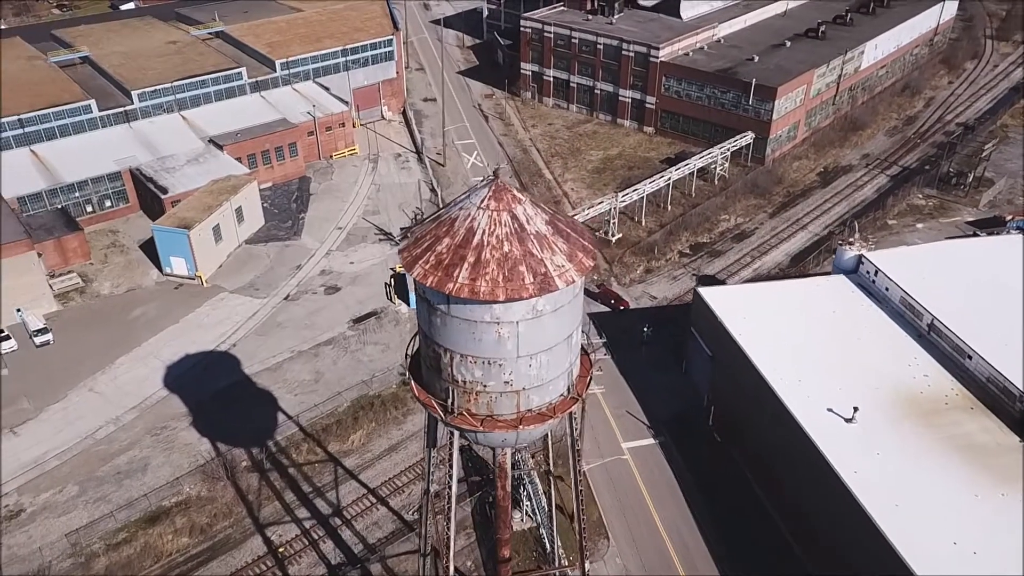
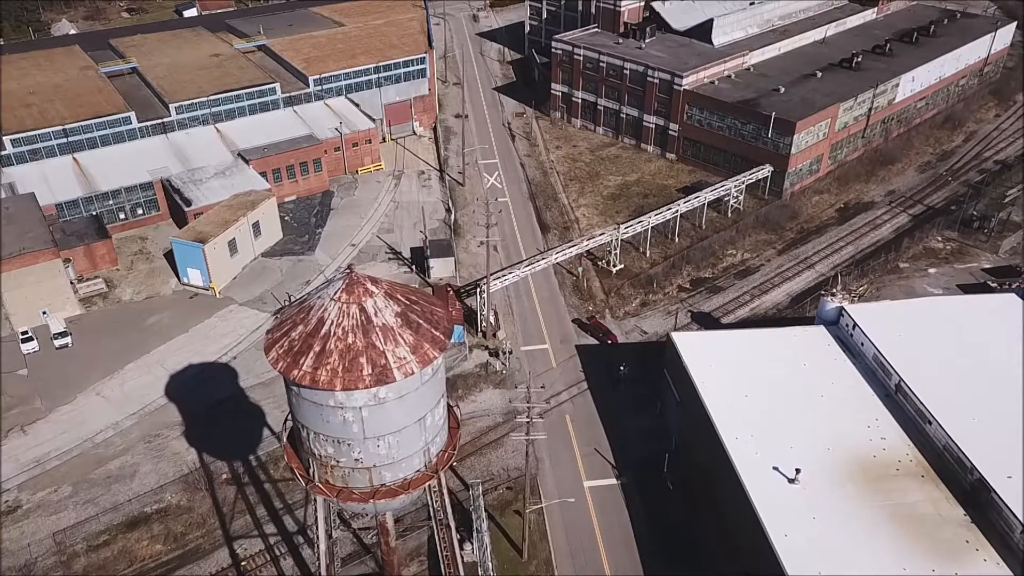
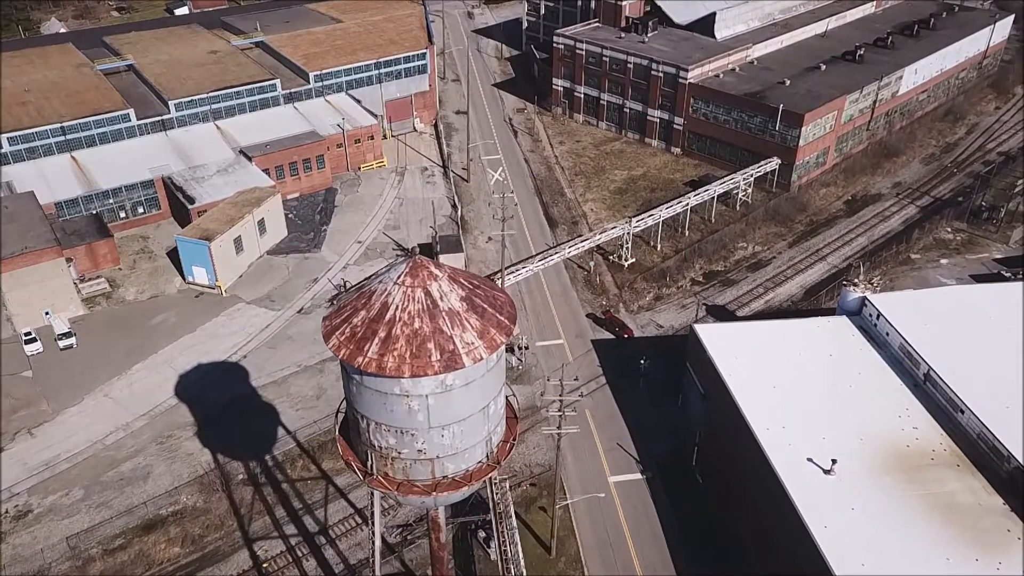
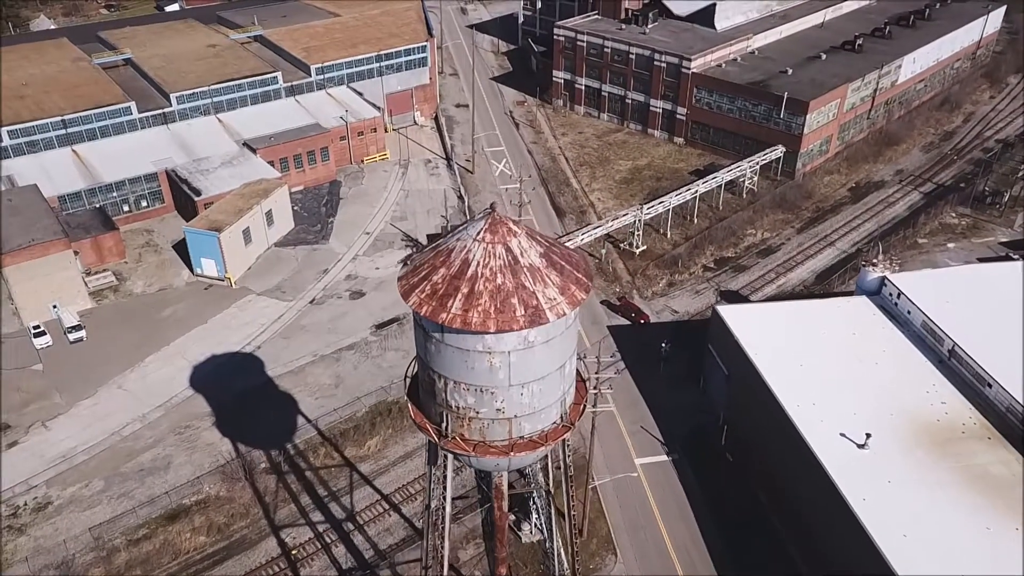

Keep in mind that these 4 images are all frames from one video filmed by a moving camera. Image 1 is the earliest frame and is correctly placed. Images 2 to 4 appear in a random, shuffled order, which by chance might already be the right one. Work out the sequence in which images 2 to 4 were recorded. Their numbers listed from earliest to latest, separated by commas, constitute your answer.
4, 3, 2
